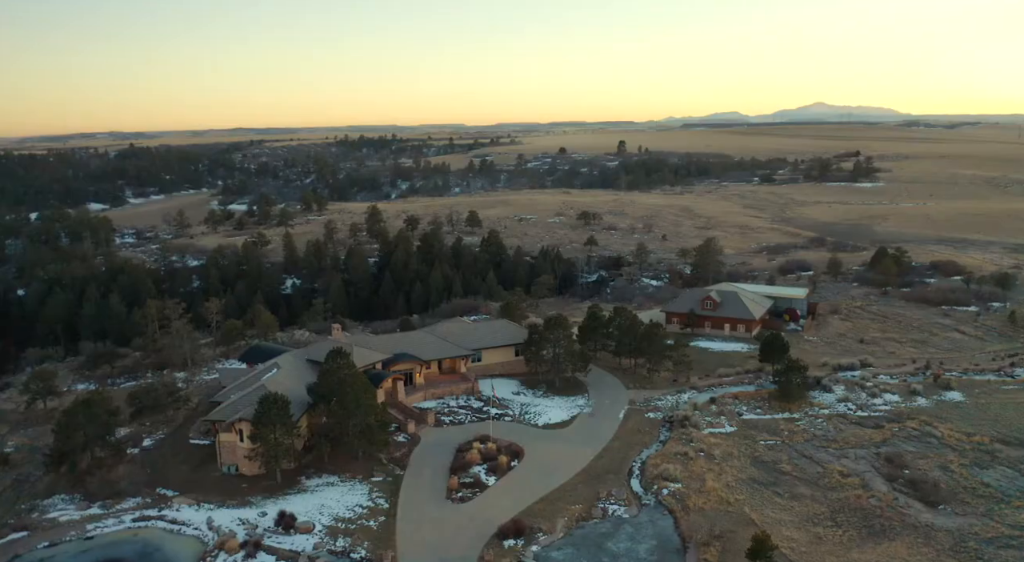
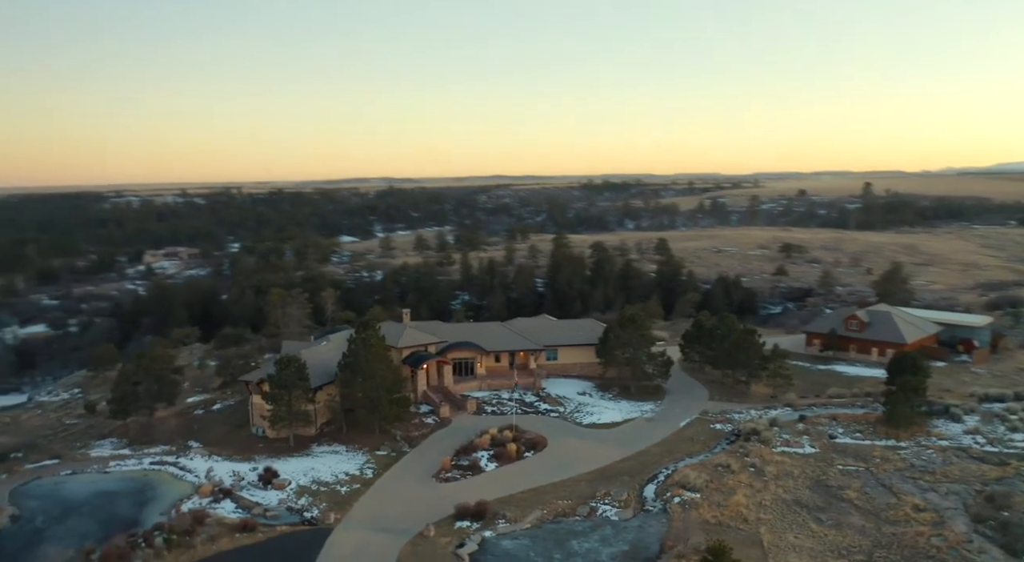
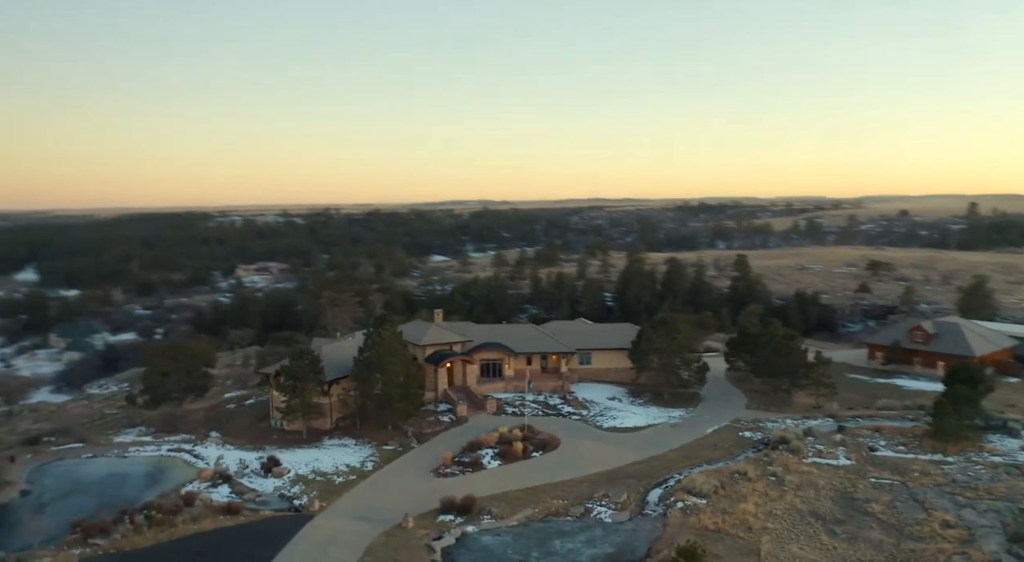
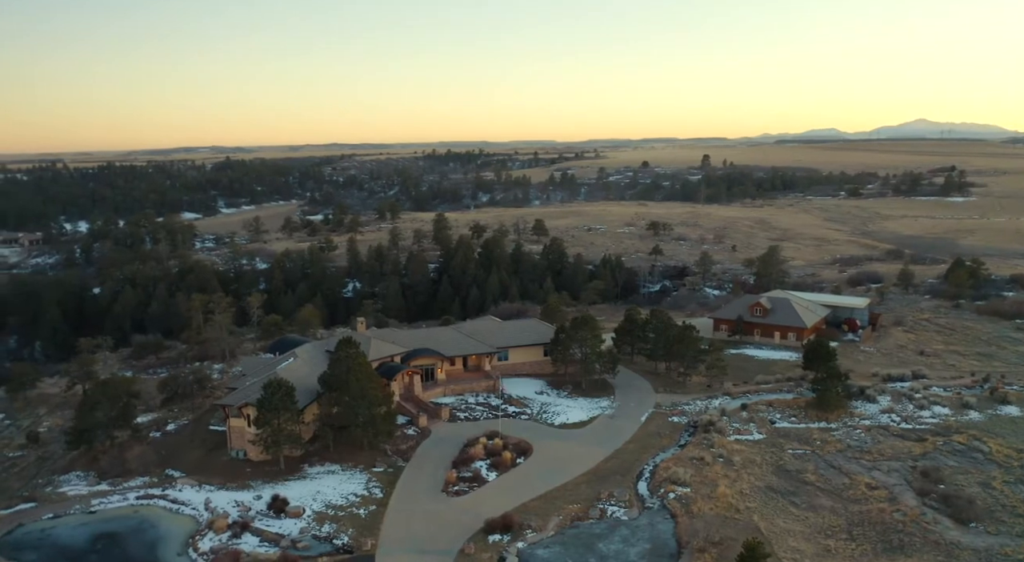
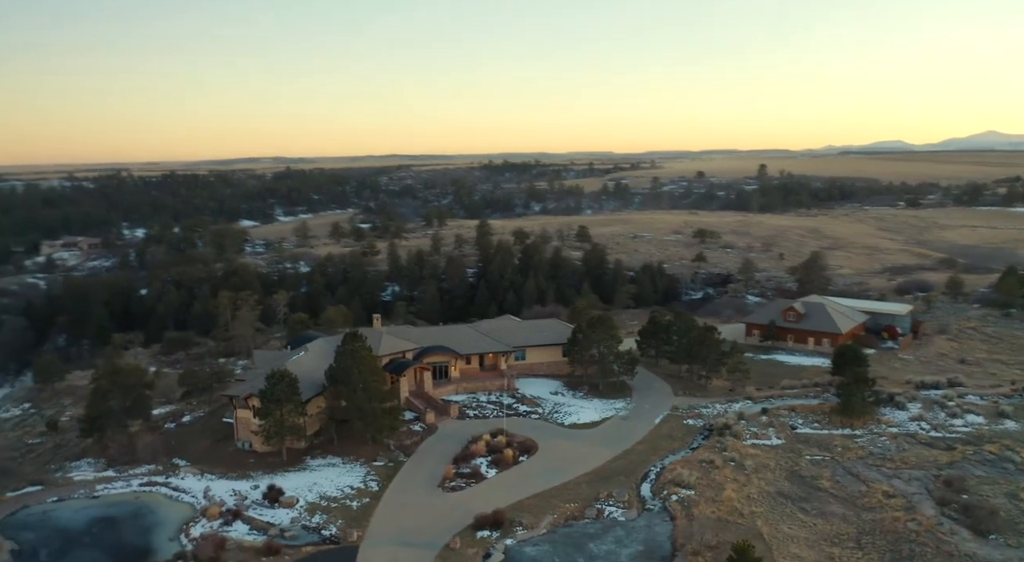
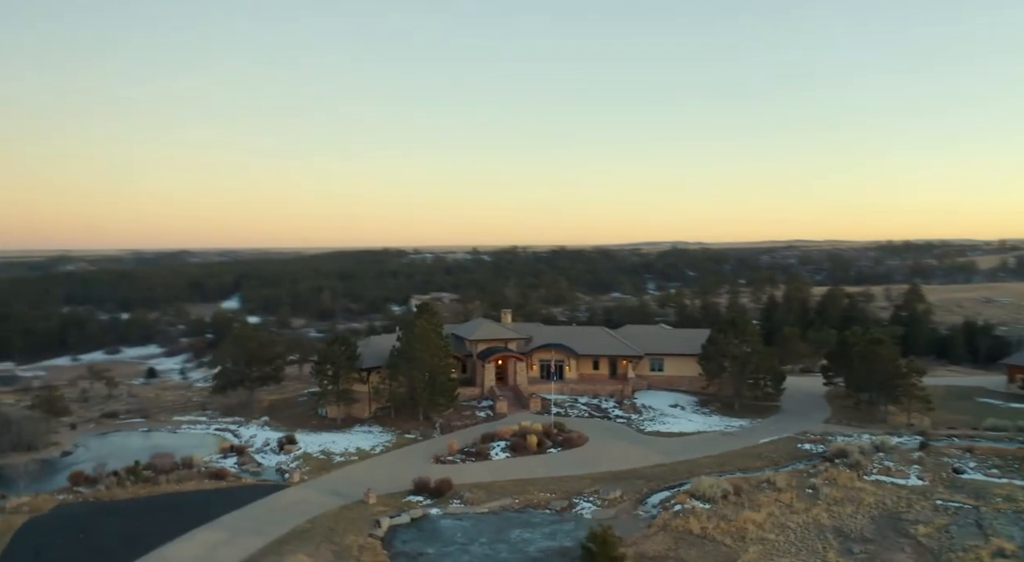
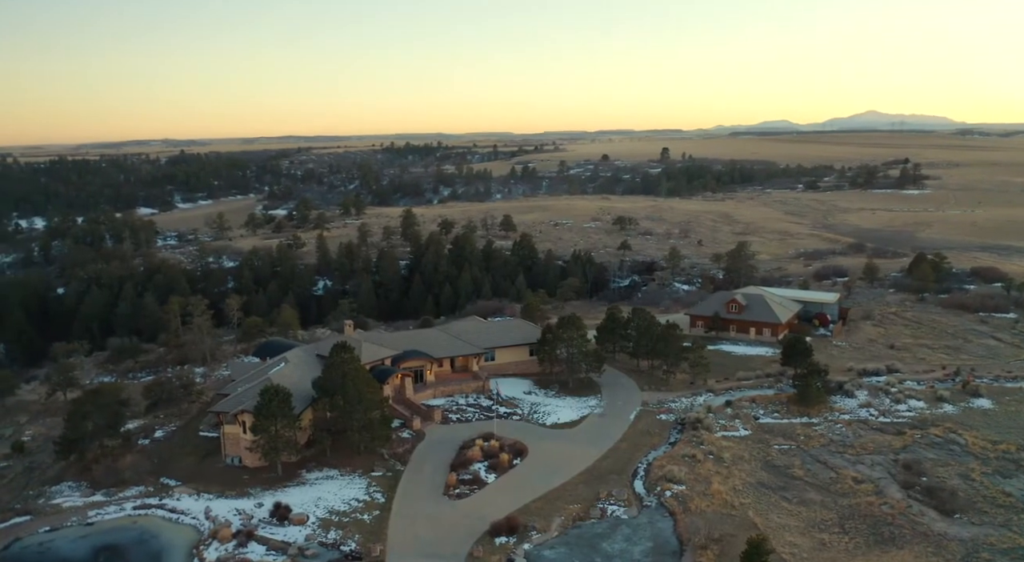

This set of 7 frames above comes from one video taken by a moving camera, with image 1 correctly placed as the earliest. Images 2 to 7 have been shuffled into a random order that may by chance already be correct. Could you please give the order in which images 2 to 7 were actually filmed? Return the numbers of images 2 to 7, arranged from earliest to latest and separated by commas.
7, 4, 5, 2, 3, 6
